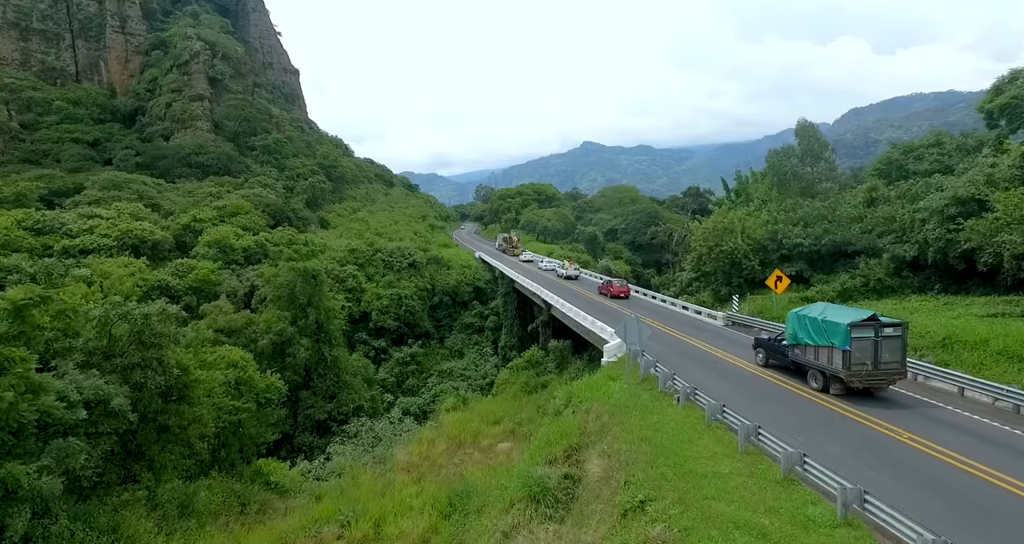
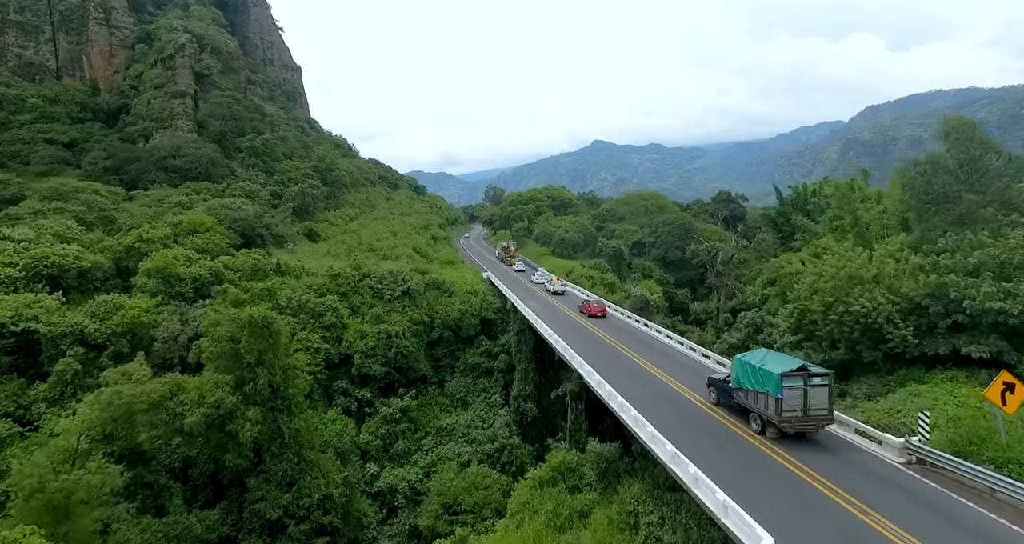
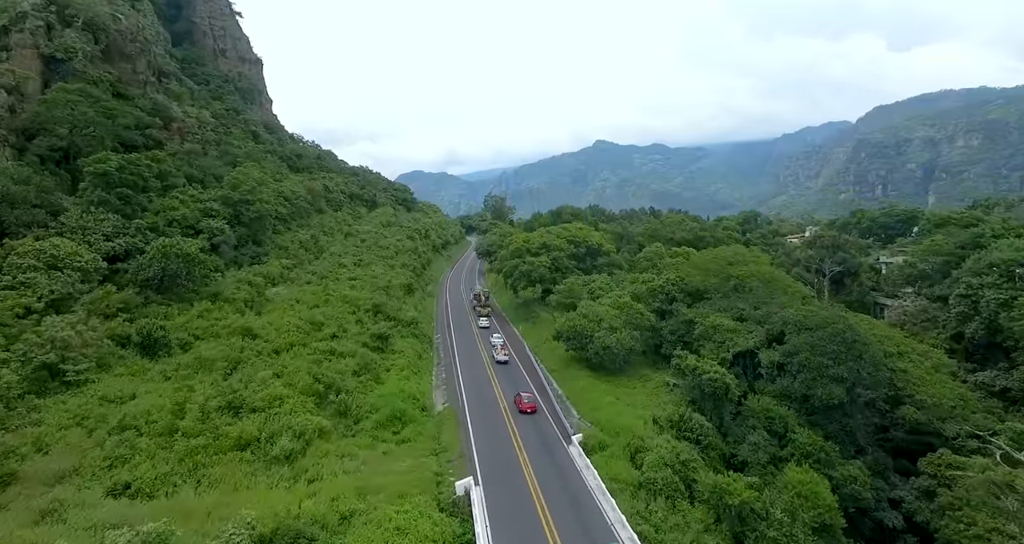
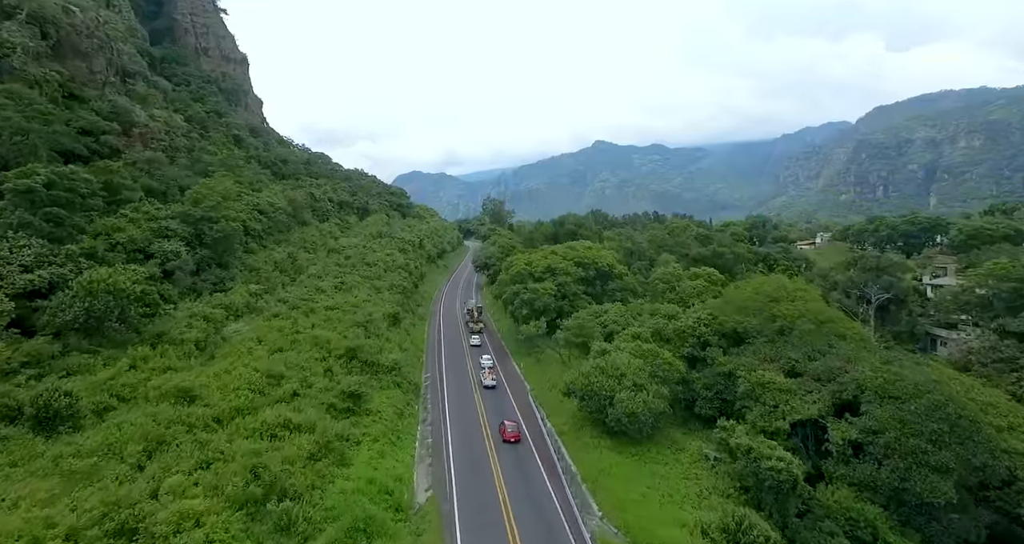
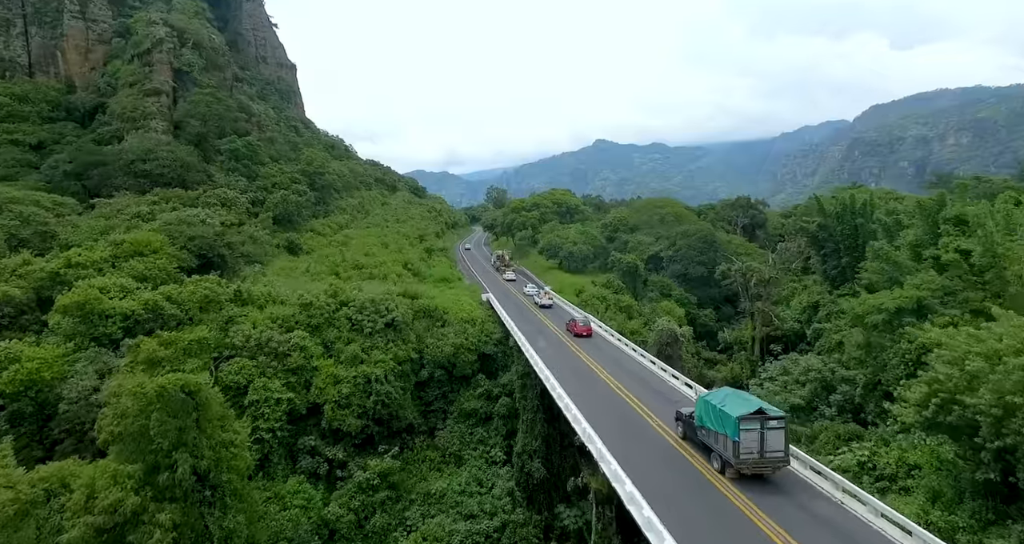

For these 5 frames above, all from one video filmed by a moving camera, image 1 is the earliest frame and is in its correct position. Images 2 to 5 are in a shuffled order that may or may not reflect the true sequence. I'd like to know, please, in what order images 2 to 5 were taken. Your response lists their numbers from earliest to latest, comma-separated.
2, 5, 3, 4
